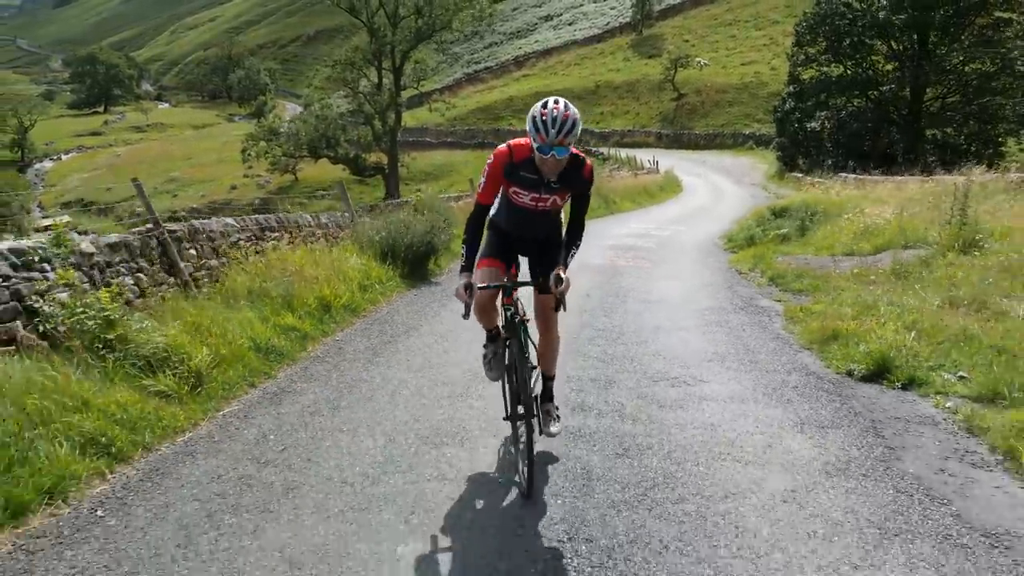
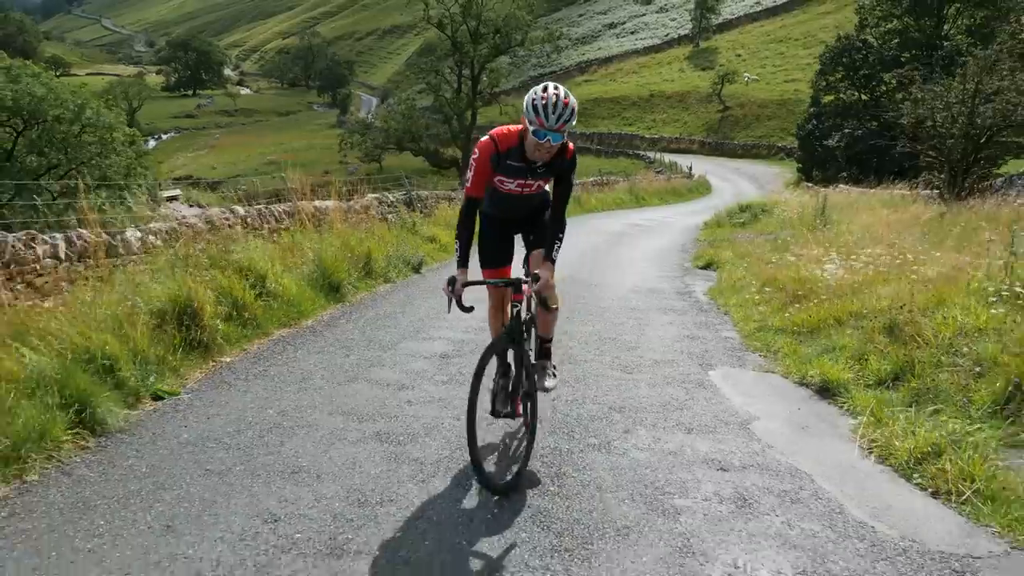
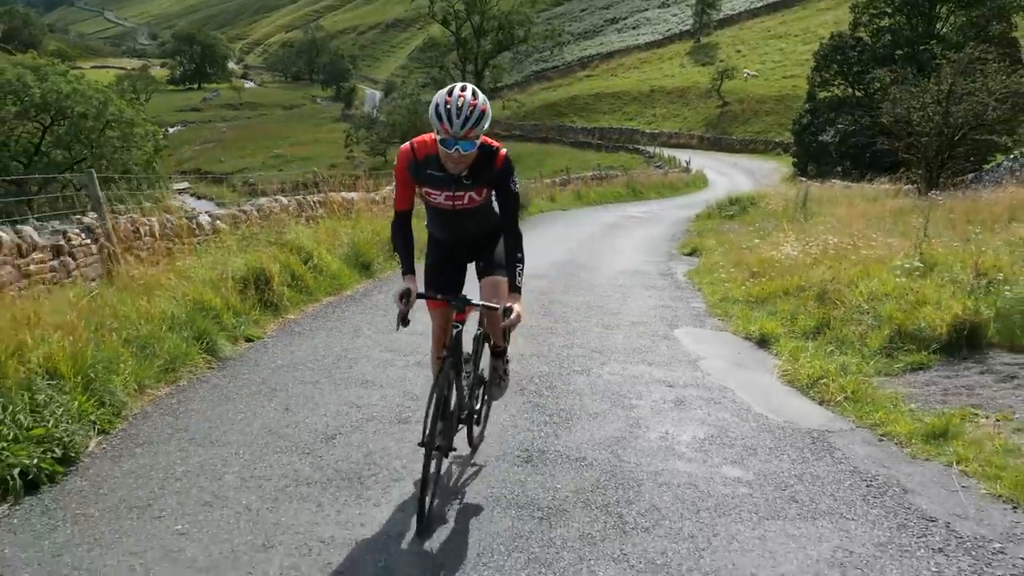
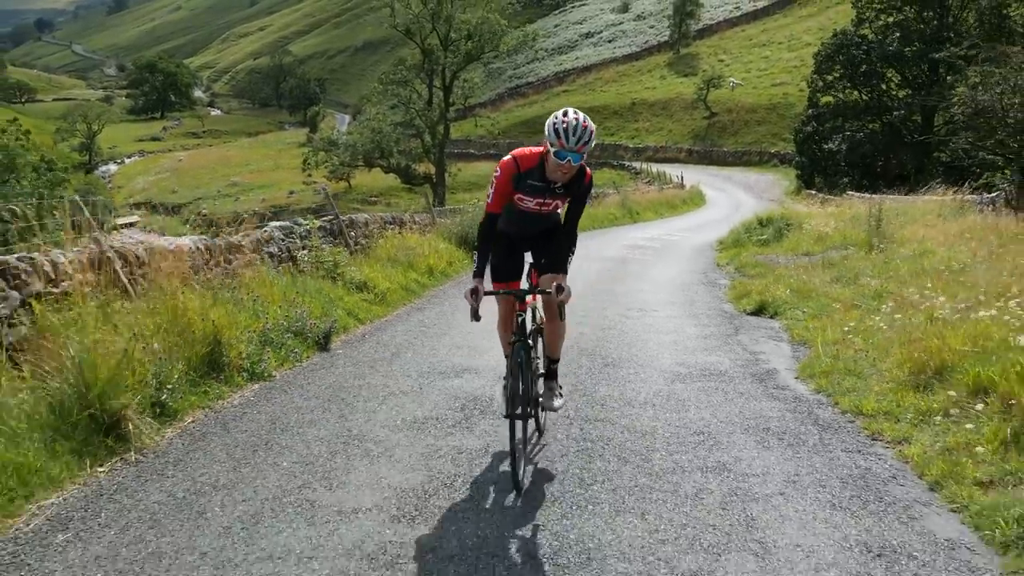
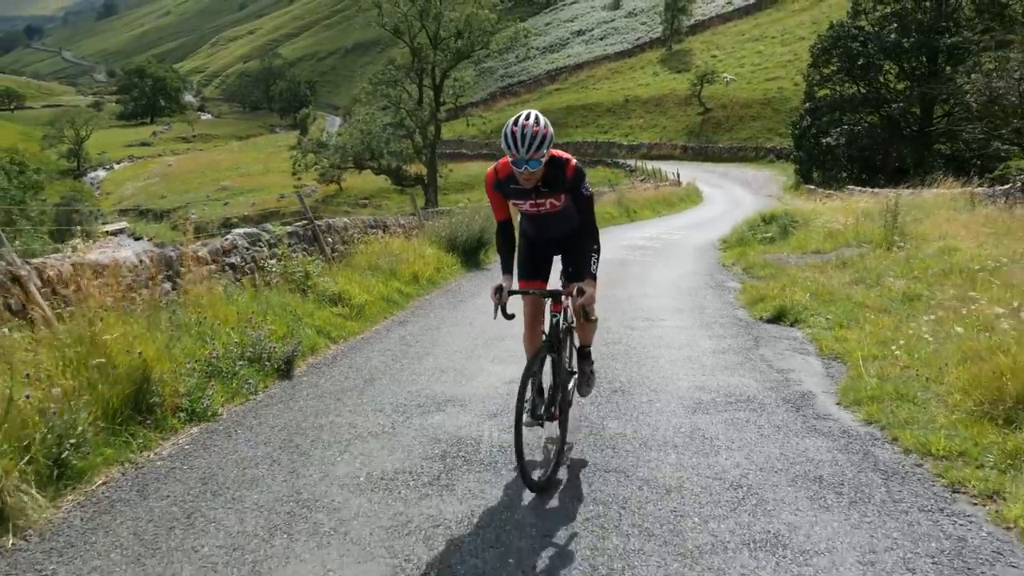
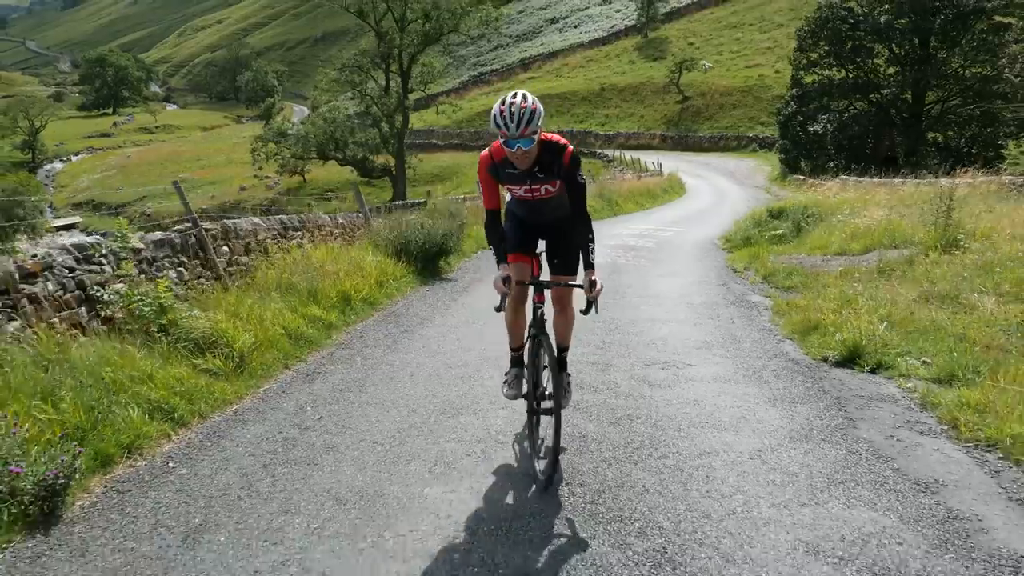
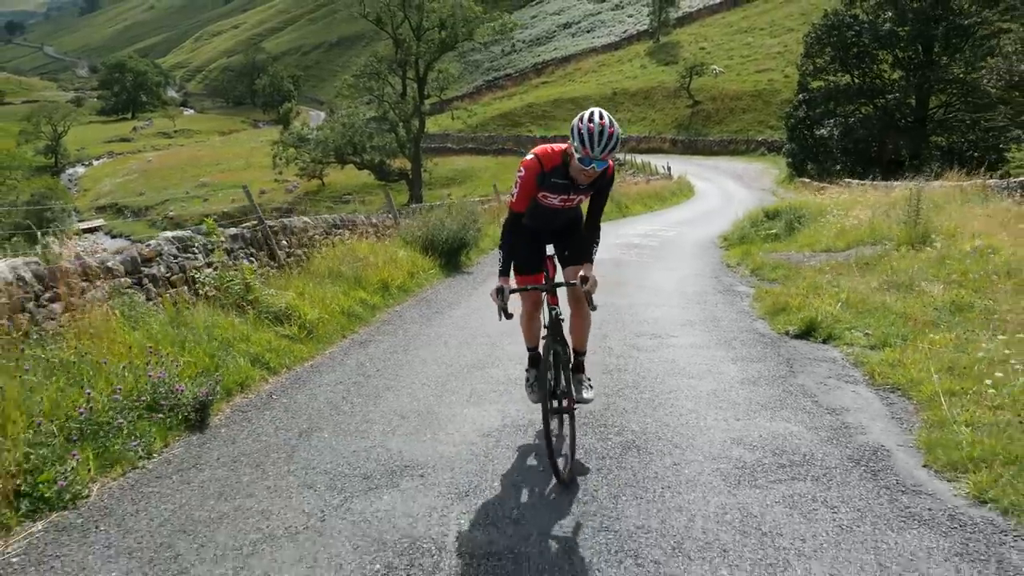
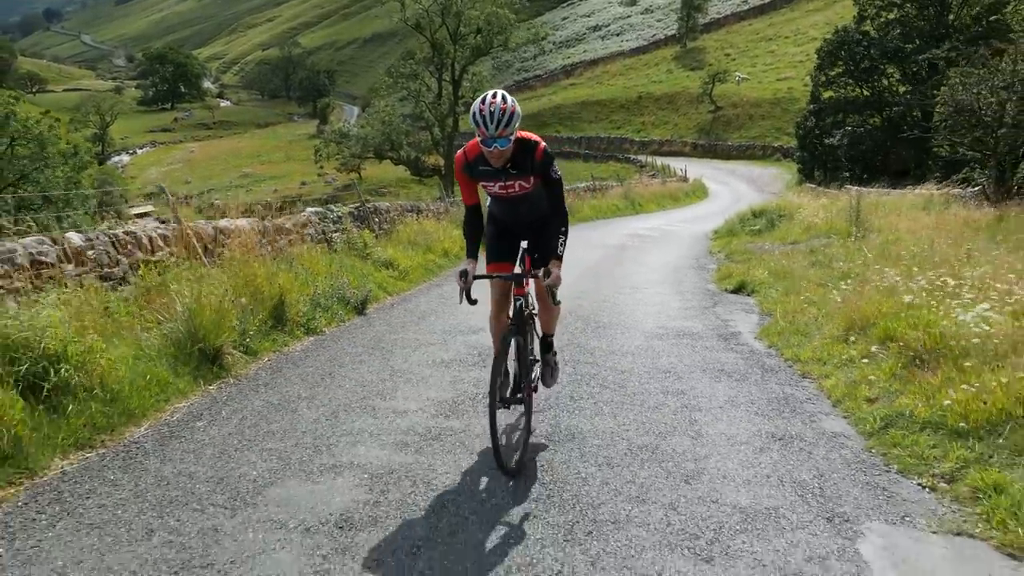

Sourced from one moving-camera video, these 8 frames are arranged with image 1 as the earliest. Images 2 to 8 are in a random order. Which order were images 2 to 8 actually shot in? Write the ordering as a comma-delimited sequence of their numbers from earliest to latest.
6, 7, 5, 4, 8, 2, 3
